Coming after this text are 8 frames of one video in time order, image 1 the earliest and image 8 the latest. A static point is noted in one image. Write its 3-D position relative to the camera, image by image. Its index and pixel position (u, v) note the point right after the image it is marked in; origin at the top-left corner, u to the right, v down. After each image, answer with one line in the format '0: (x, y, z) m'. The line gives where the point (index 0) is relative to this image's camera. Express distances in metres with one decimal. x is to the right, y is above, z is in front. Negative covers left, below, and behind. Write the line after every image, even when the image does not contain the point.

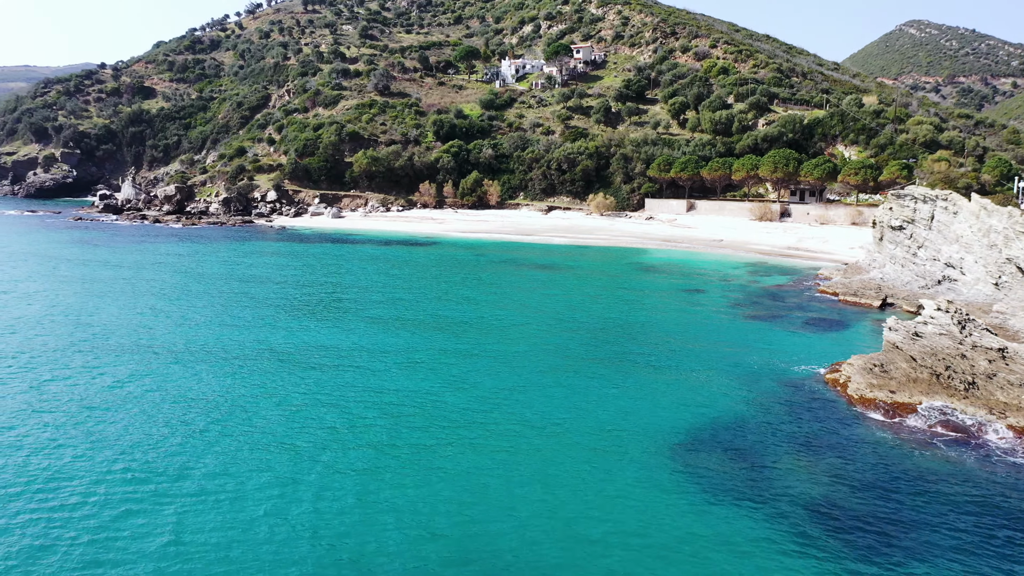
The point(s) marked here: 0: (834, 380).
0: (+7.8, -2.1, +18.5) m
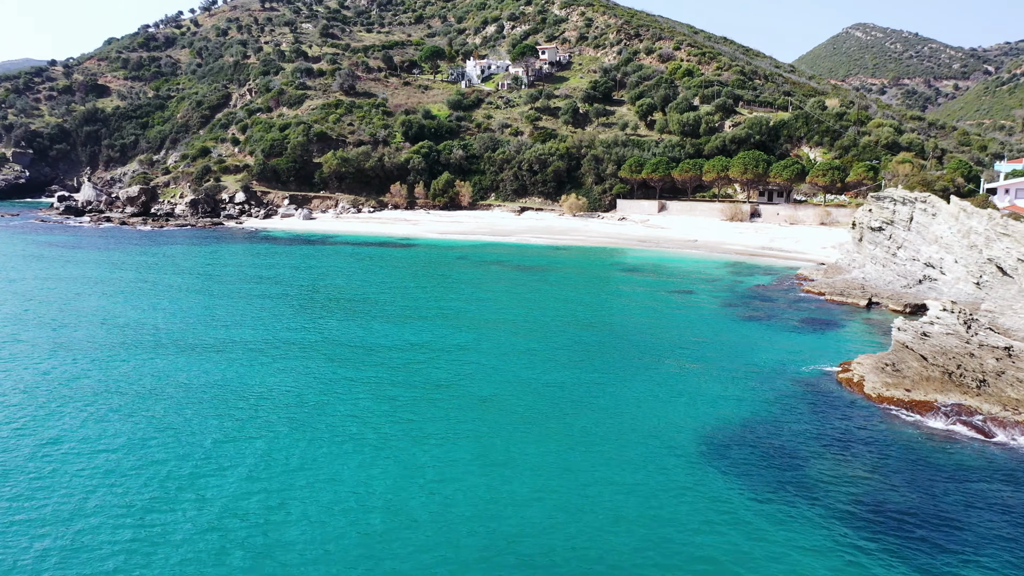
0: (+8.2, -2.1, +19.1) m
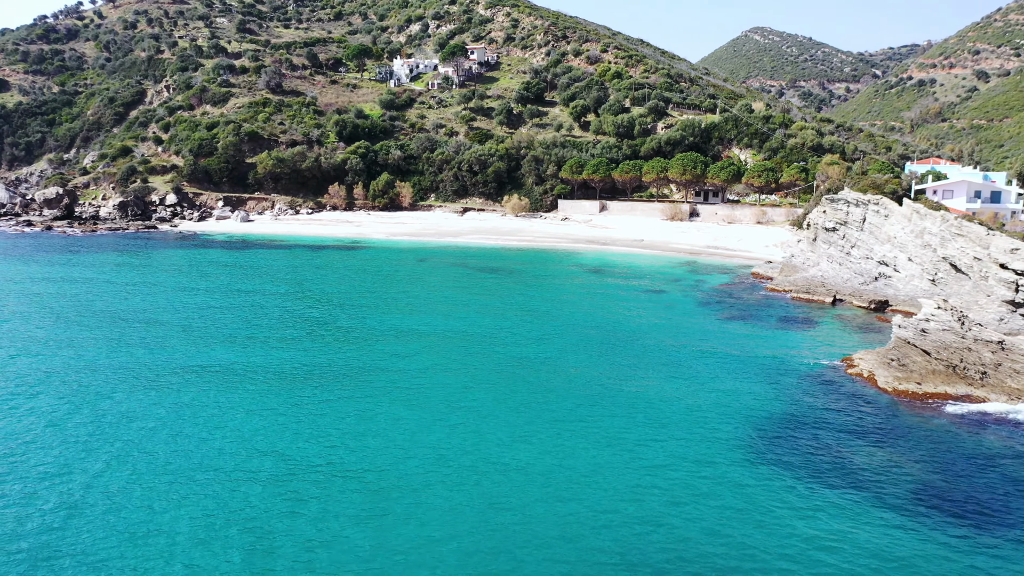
0: (+8.7, -2.1, +20.5) m
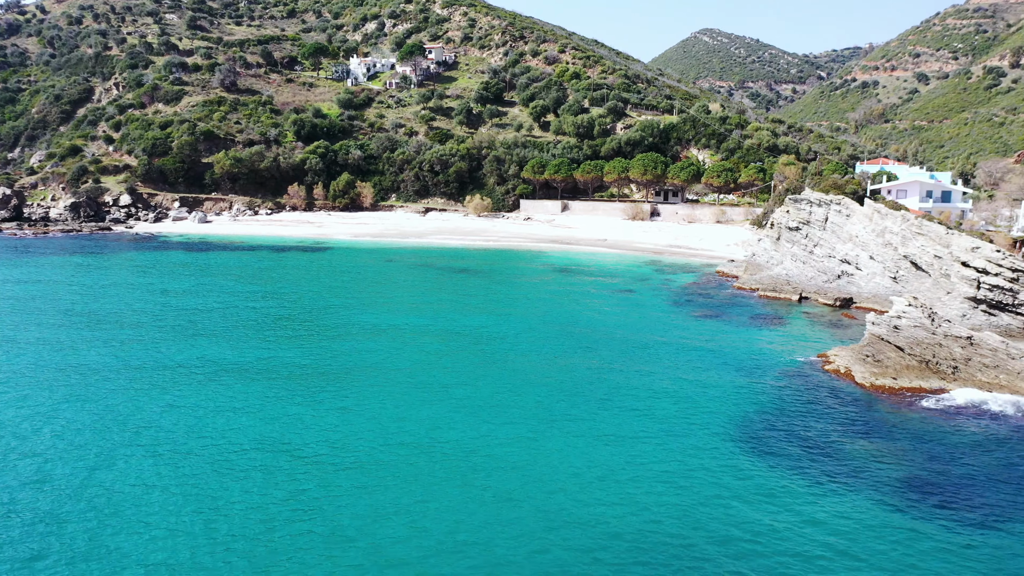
0: (+8.3, -2.1, +21.1) m
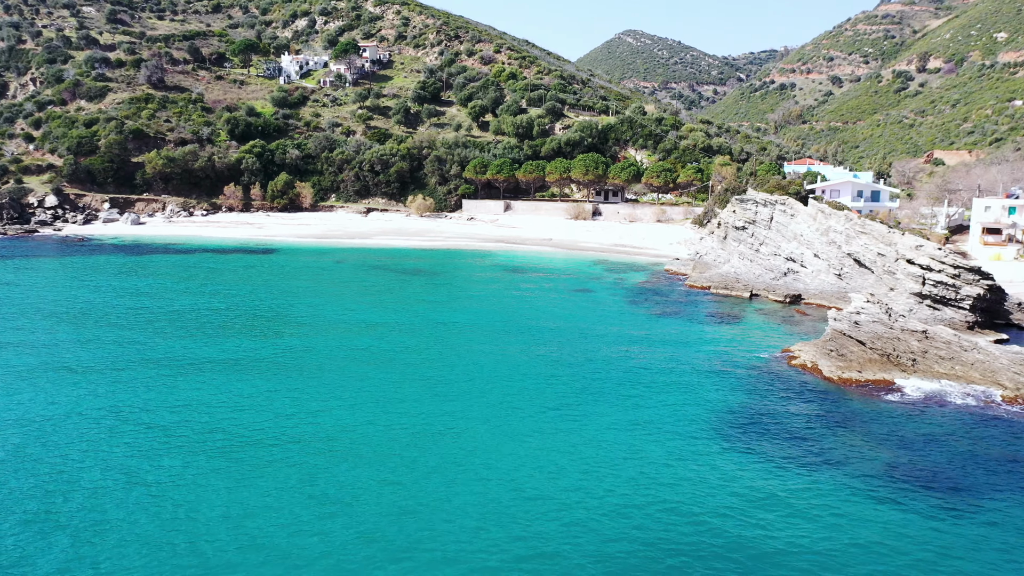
0: (+7.7, -2.0, +22.1) m
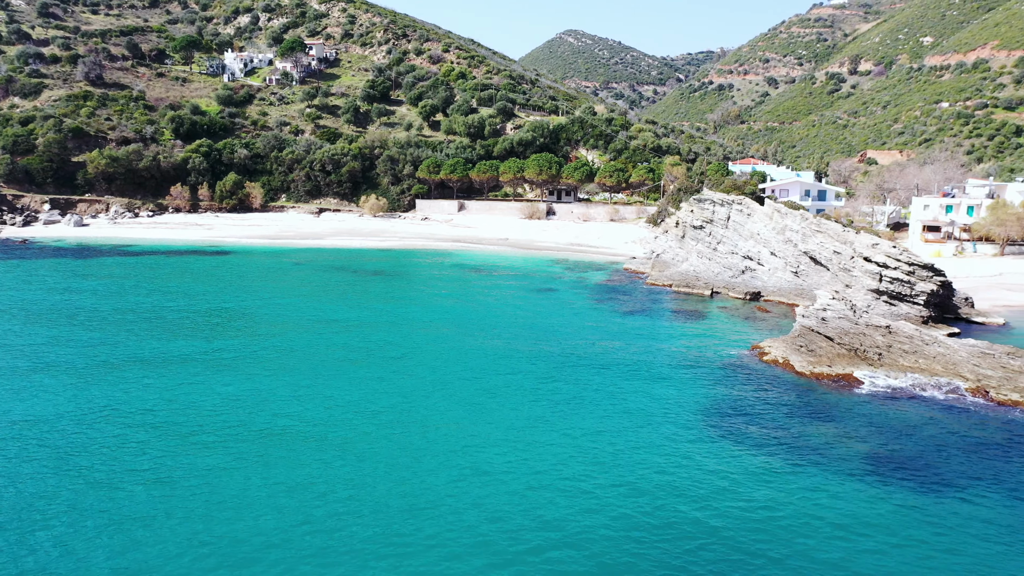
0: (+7.0, -2.0, +22.8) m
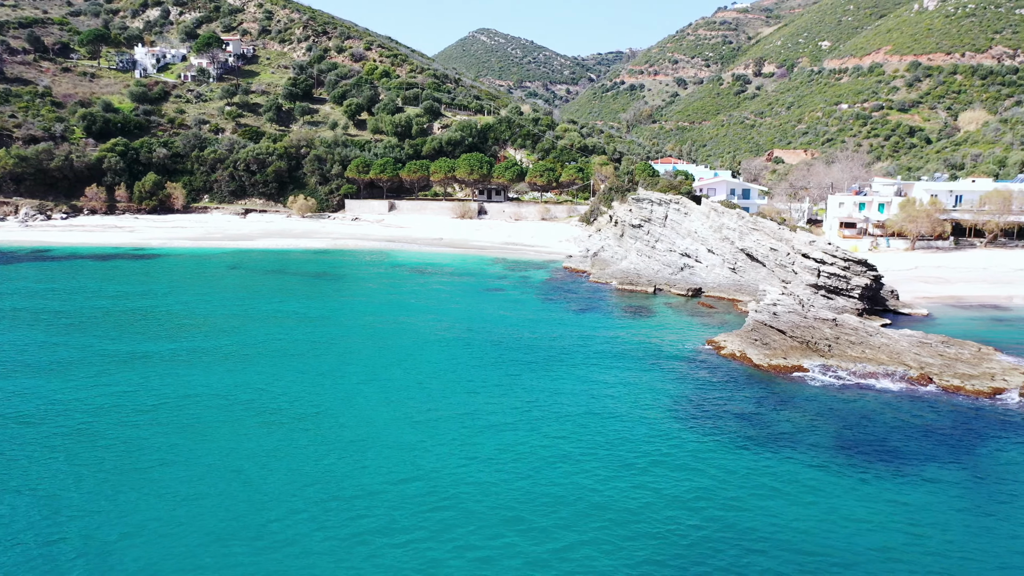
0: (+6.0, -1.9, +23.8) m
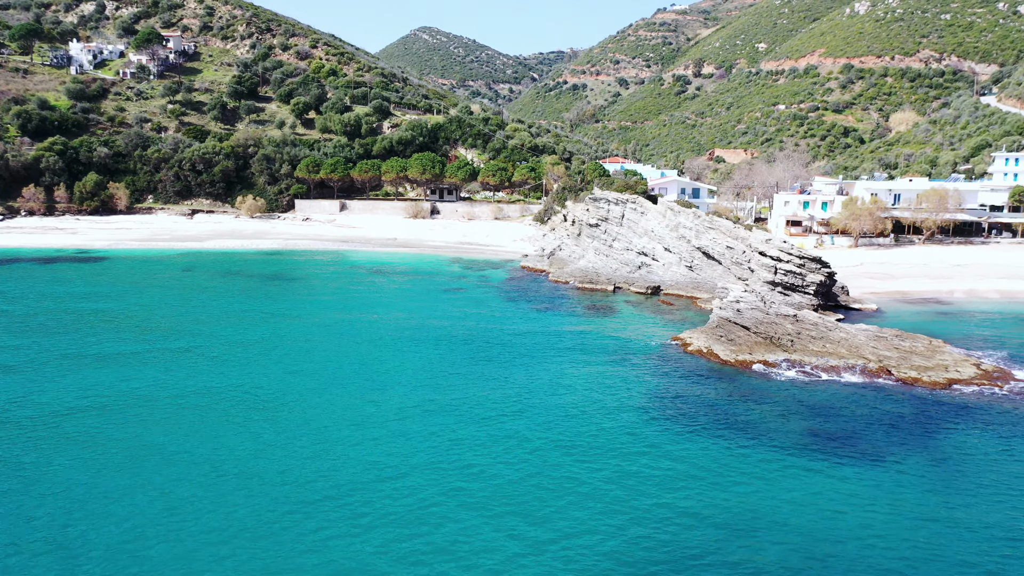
0: (+5.1, -1.8, +24.4) m
